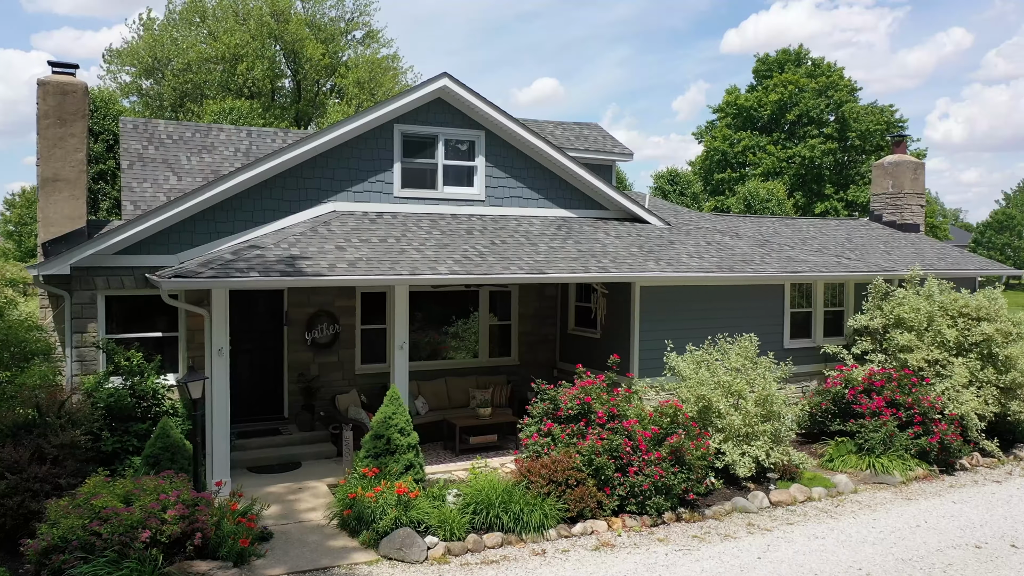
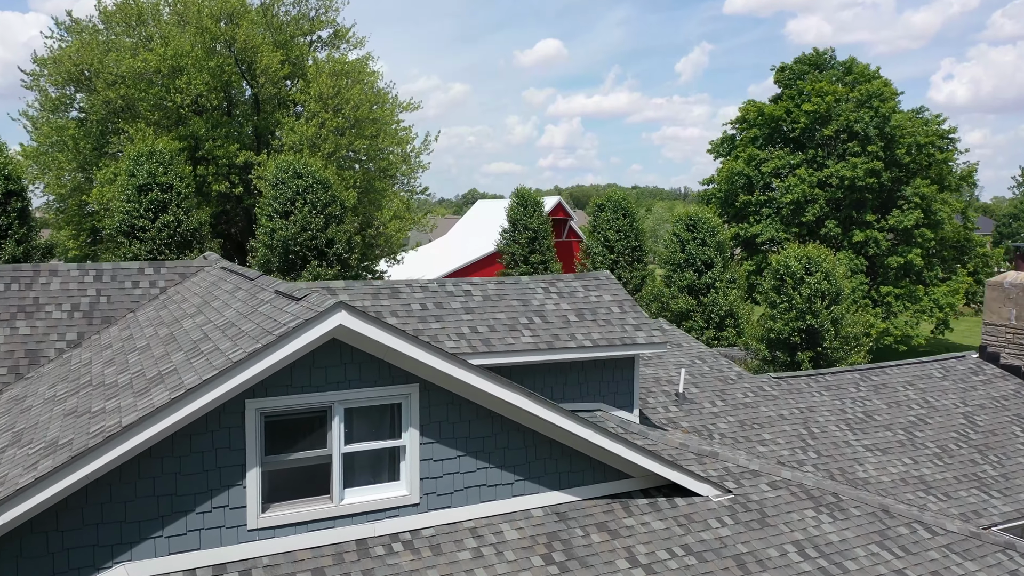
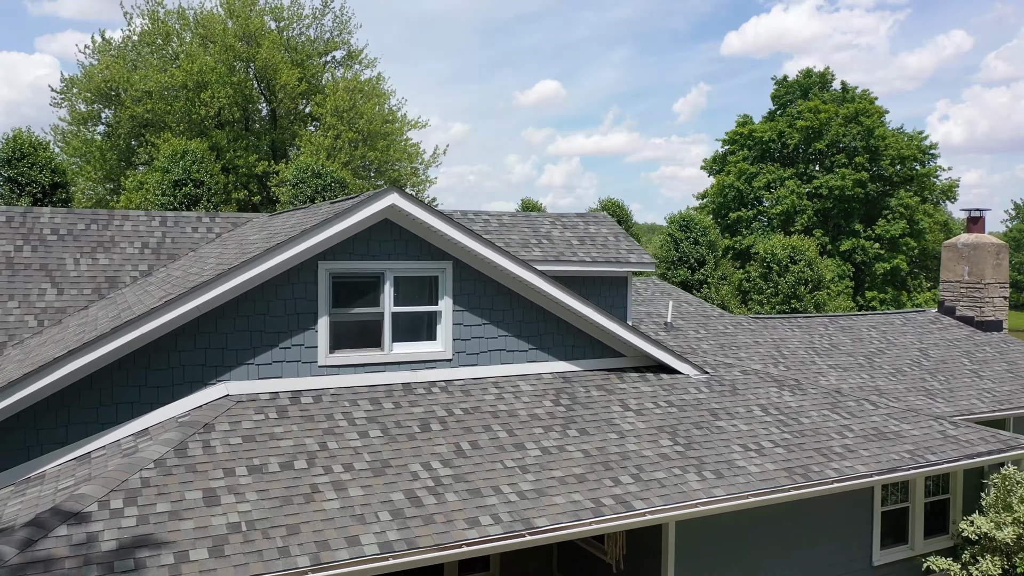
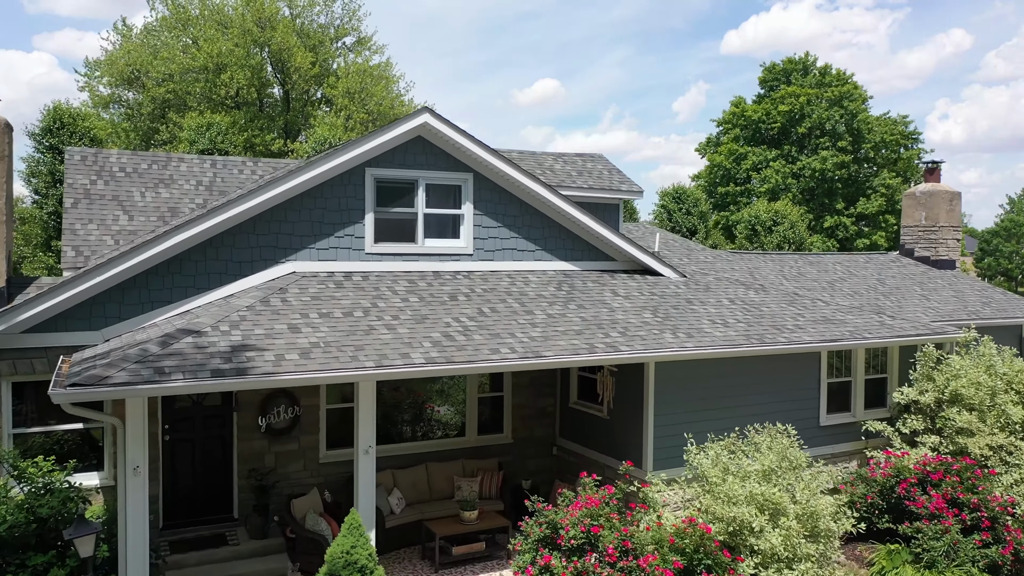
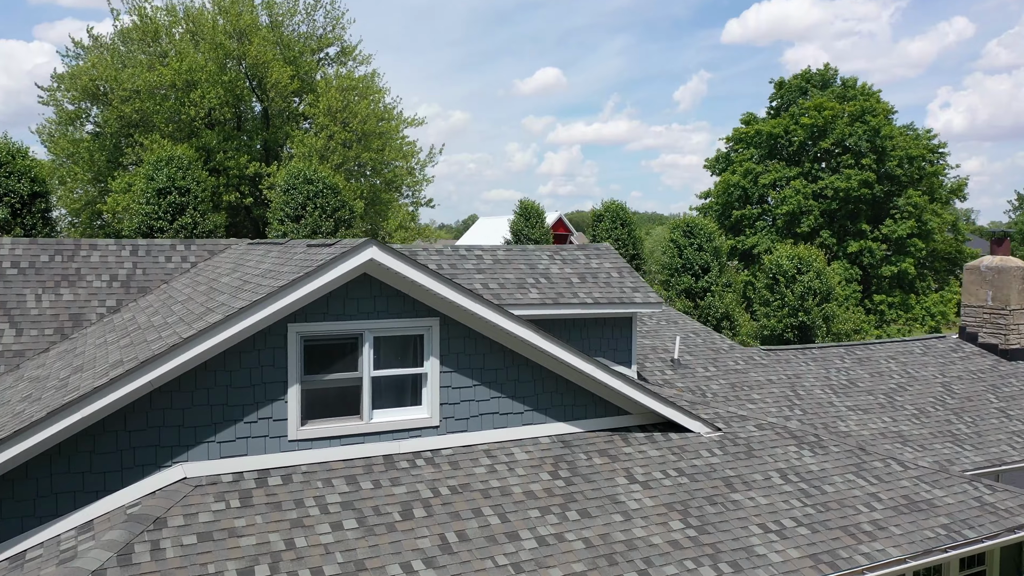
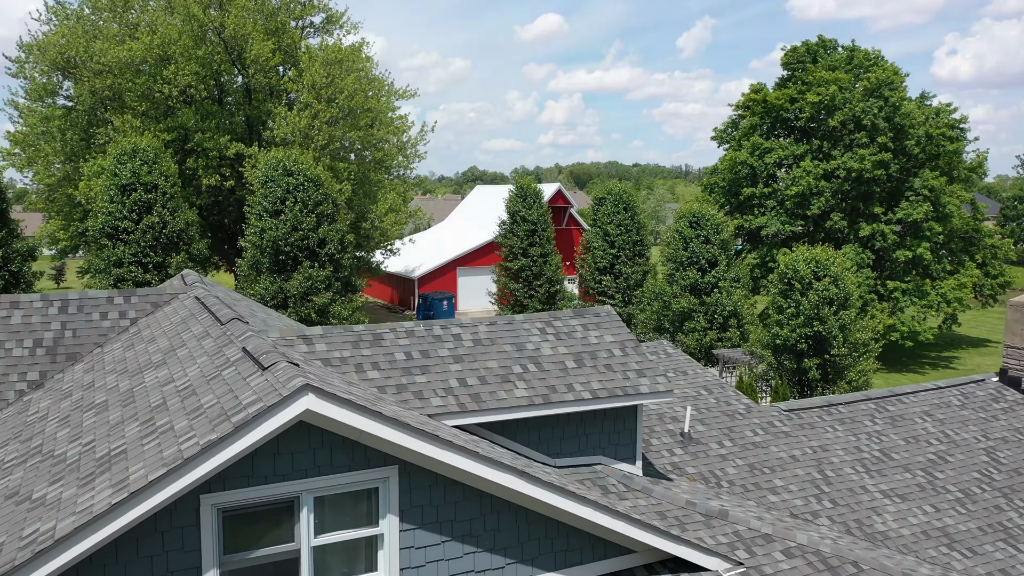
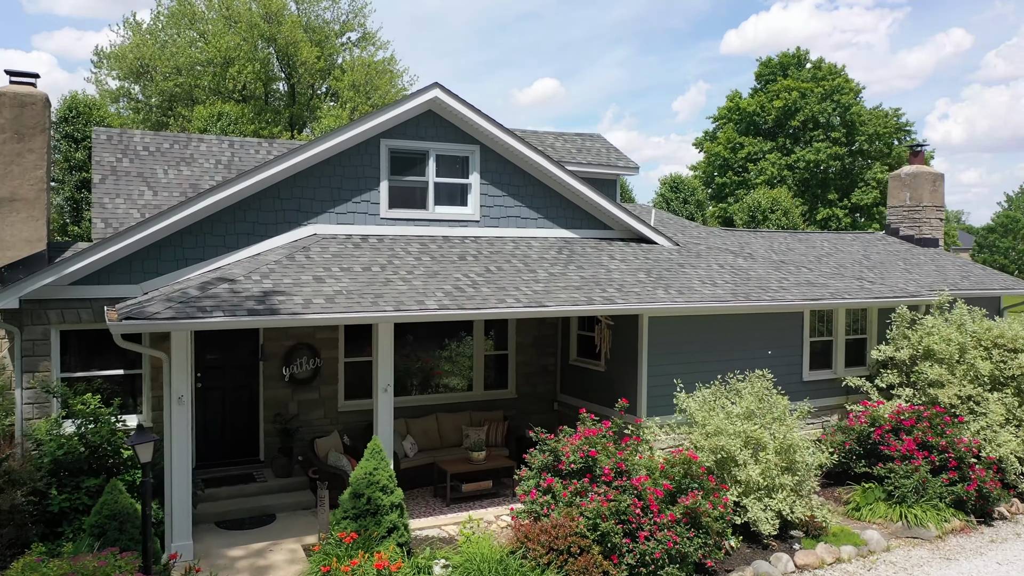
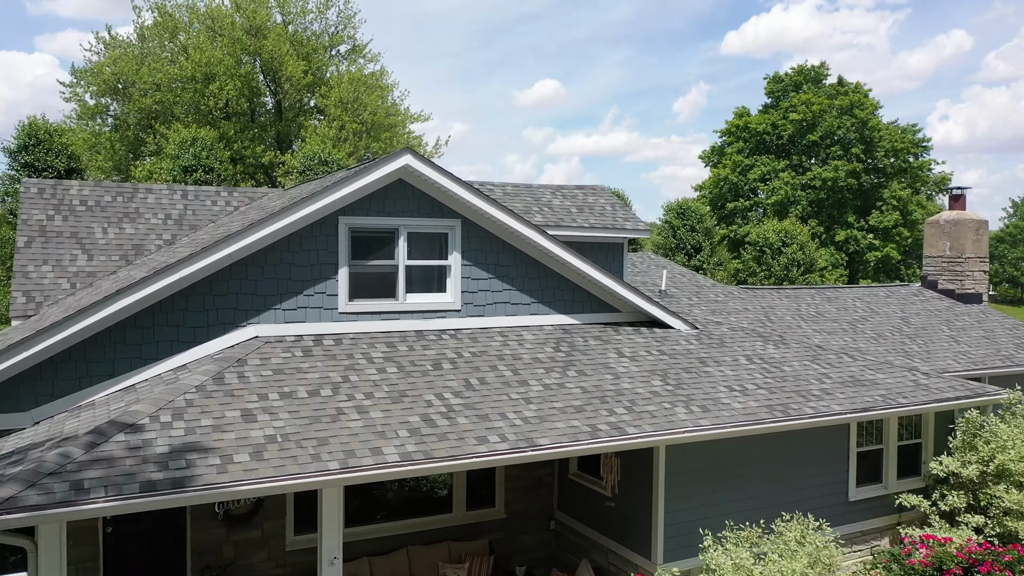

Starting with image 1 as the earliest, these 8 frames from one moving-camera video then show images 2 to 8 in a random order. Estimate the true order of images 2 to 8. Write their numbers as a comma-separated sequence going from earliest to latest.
7, 4, 8, 3, 5, 2, 6
